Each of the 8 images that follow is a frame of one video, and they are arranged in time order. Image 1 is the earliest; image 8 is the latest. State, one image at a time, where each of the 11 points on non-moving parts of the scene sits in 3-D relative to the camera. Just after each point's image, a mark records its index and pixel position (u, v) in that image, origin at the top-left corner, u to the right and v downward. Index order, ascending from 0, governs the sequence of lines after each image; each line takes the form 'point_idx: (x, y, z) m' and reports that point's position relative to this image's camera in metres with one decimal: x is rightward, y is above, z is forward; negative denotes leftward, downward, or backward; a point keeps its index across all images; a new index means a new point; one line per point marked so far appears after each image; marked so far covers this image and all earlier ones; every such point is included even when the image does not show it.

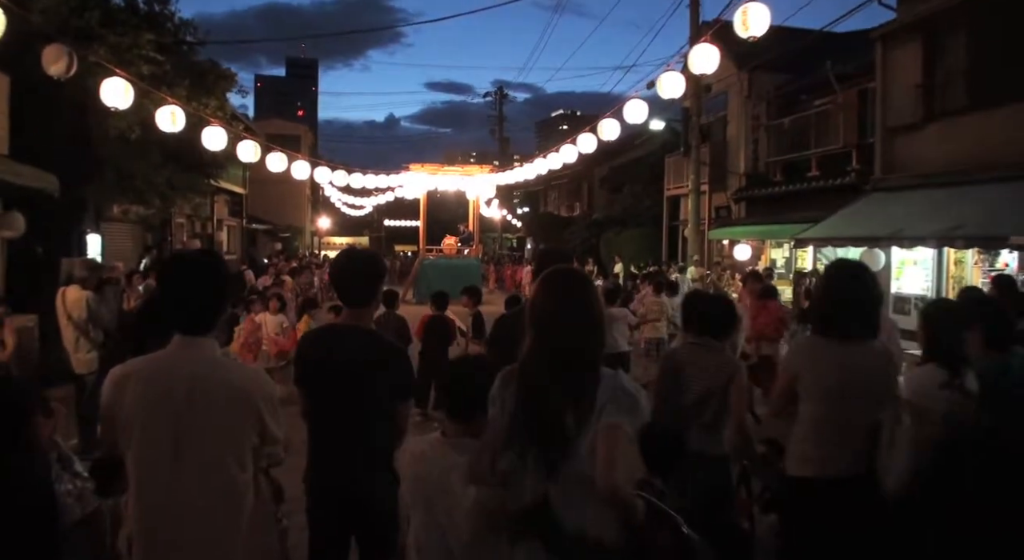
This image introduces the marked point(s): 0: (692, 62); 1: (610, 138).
0: (+2.5, +3.0, +11.5) m
1: (+2.0, +2.8, +16.3) m
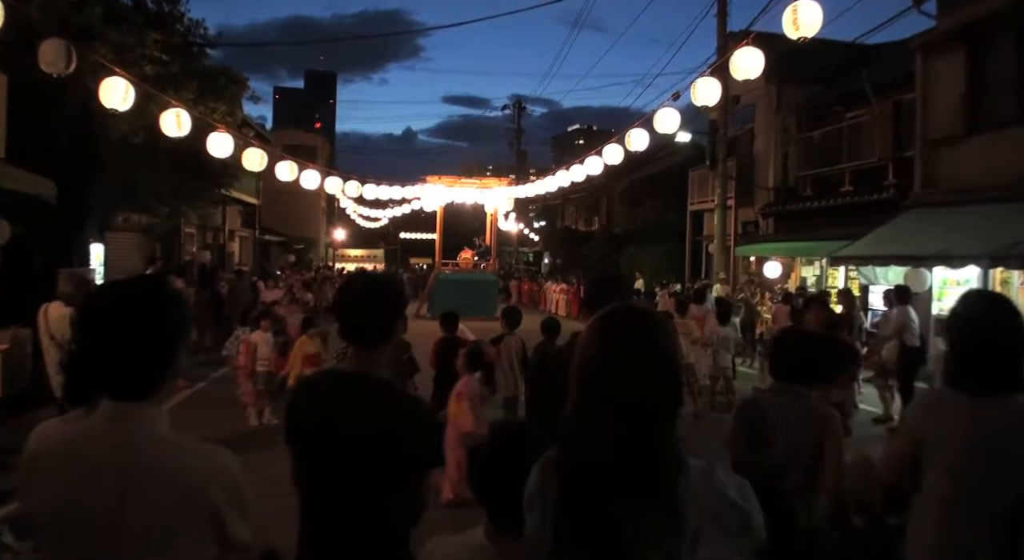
0: (+2.8, +2.7, +10.6) m
1: (+2.4, +2.4, +15.5) m
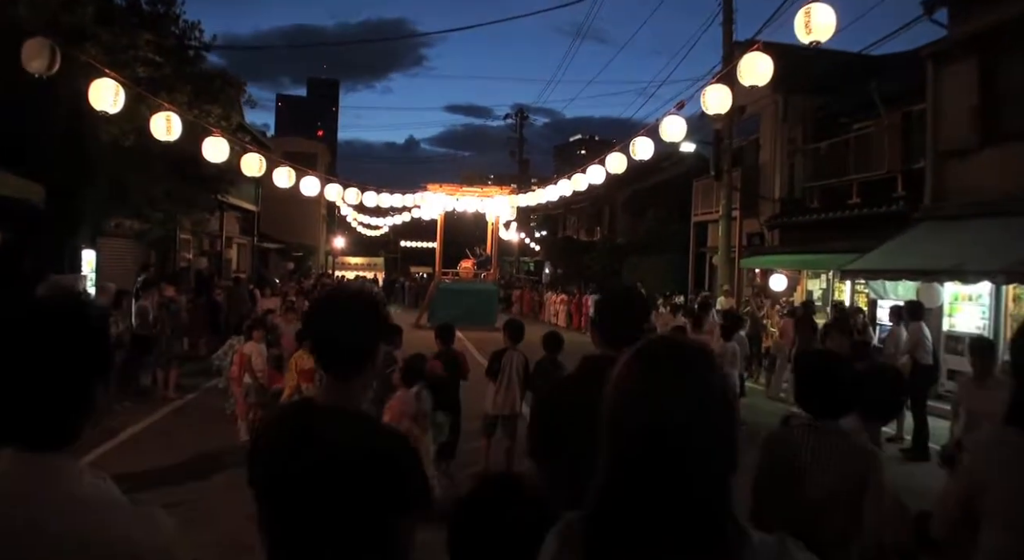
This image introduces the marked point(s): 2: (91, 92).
0: (+2.9, +2.6, +10.3) m
1: (+2.4, +2.2, +15.1) m
2: (-5.3, +2.4, +10.5) m
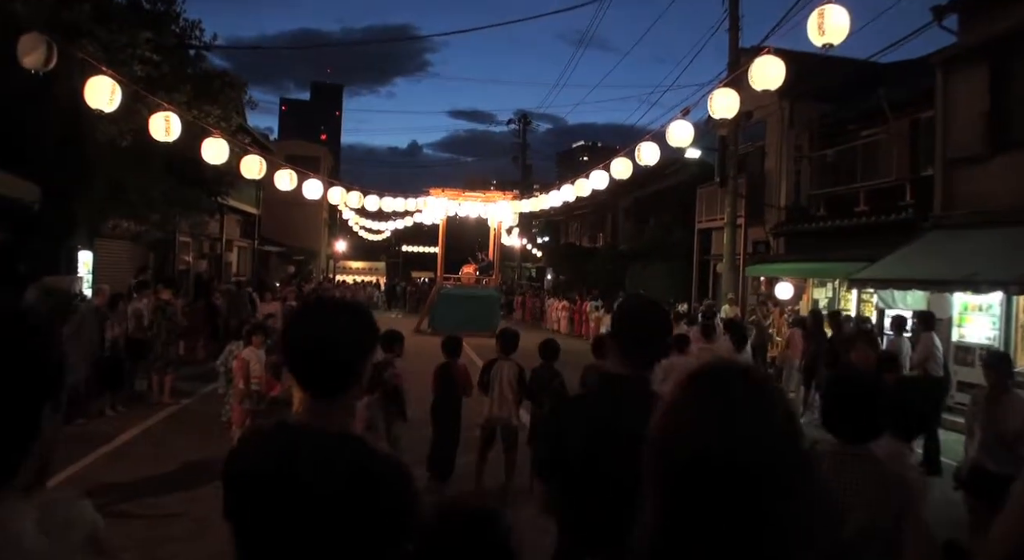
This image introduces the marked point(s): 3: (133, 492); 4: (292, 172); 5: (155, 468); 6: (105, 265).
0: (+2.9, +2.5, +10.1) m
1: (+2.5, +2.1, +14.9) m
2: (-5.2, +2.3, +10.3) m
3: (-3.6, -2.0, +8.0) m
4: (-4.8, +2.4, +18.2) m
5: (-3.9, -2.1, +9.1) m
6: (-8.1, +0.3, +16.6) m
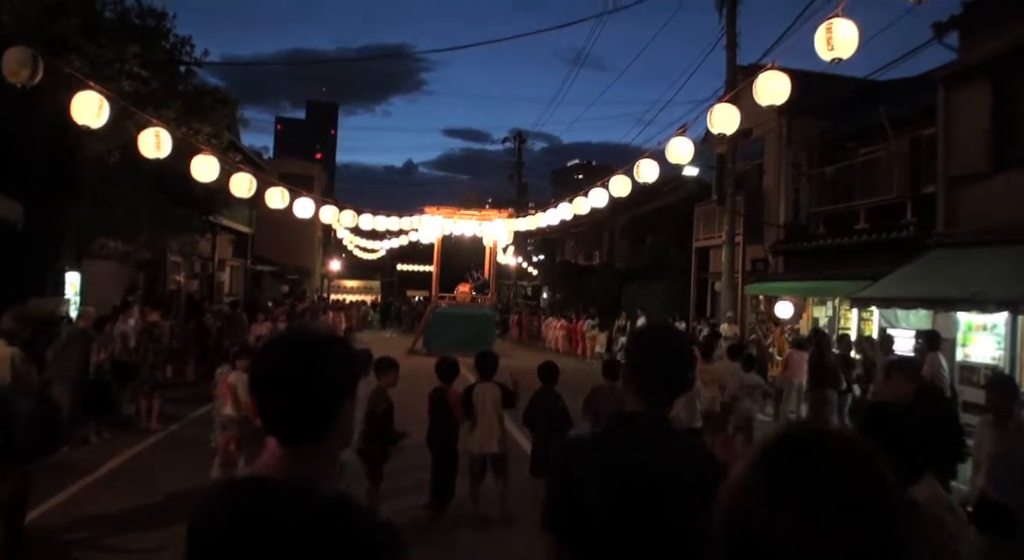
0: (+2.9, +2.2, +9.8) m
1: (+2.4, +1.7, +14.7) m
2: (-5.3, +2.1, +10.0) m
3: (-3.7, -2.3, +7.7) m
4: (-4.9, +1.9, +17.9) m
5: (-3.9, -2.3, +8.8) m
6: (-8.2, -0.1, +16.3) m
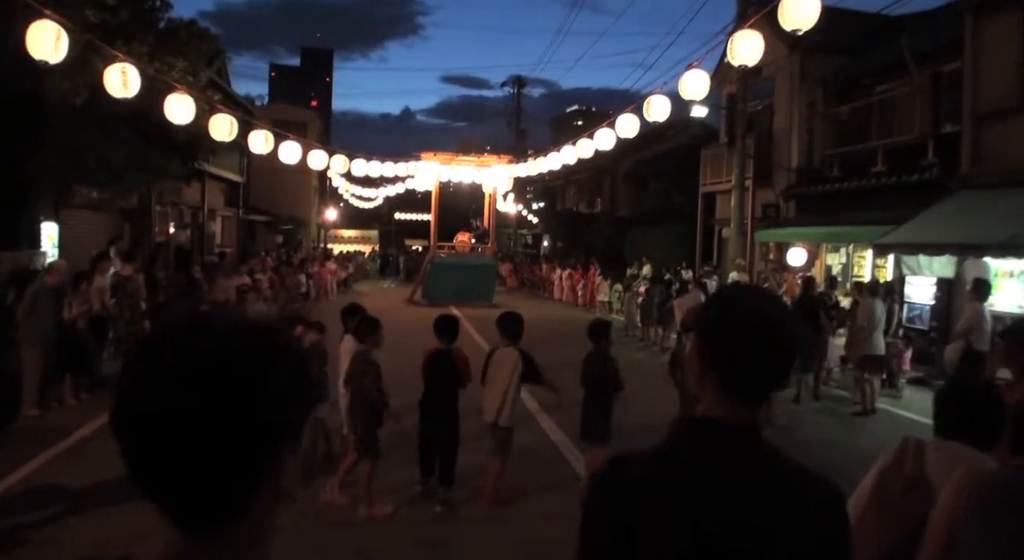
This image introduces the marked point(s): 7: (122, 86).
0: (+2.9, +2.8, +8.9) m
1: (+2.4, +2.6, +13.7) m
2: (-5.3, +2.6, +9.0) m
3: (-3.6, -1.8, +7.0) m
4: (-4.9, +3.0, +17.0) m
5: (-3.9, -1.8, +8.1) m
6: (-8.2, +0.8, +15.4) m
7: (-4.7, +2.4, +10.1) m
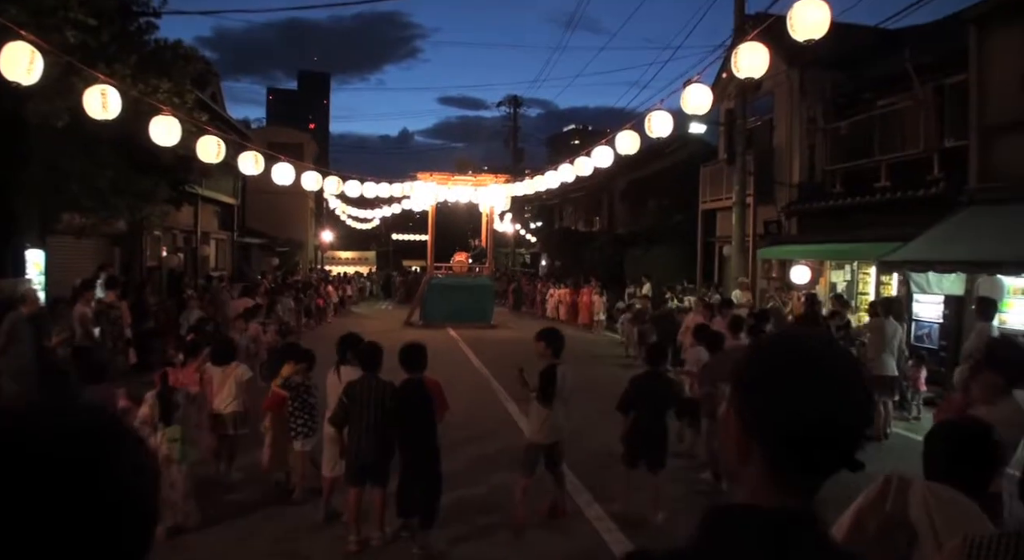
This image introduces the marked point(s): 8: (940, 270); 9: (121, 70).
0: (+2.8, +2.6, +8.5) m
1: (+2.3, +2.3, +13.4) m
2: (-5.3, +2.3, +8.7) m
3: (-3.6, -2.1, +6.5) m
4: (-5.0, +2.5, +16.6) m
5: (-3.9, -2.1, +7.6) m
6: (-8.2, +0.3, +15.0) m
7: (-4.8, +2.1, +9.8) m
8: (+6.5, +0.2, +12.6) m
9: (-5.4, +2.9, +11.5) m
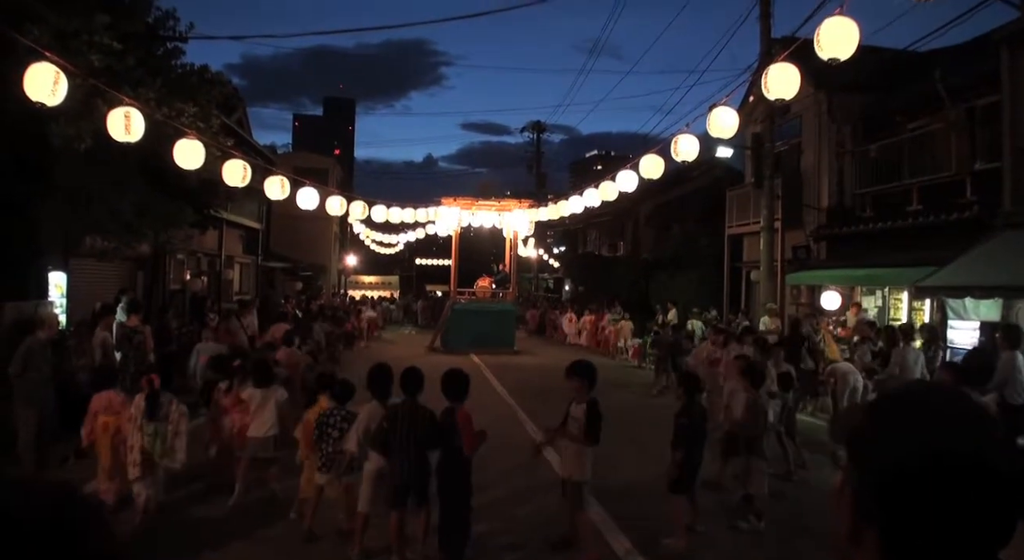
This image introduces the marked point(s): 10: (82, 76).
0: (+3.1, +2.3, +8.3) m
1: (+2.7, +1.9, +13.2) m
2: (-5.0, +2.1, +8.7) m
3: (-3.4, -2.3, +6.4) m
4: (-4.5, +2.0, +16.6) m
5: (-3.7, -2.3, +7.5) m
6: (-7.8, -0.1, +15.0) m
7: (-4.5, +1.8, +9.8) m
8: (+6.9, -0.2, +12.2) m
9: (-5.0, +2.6, +11.5) m
10: (-4.9, +2.3, +9.6) m
